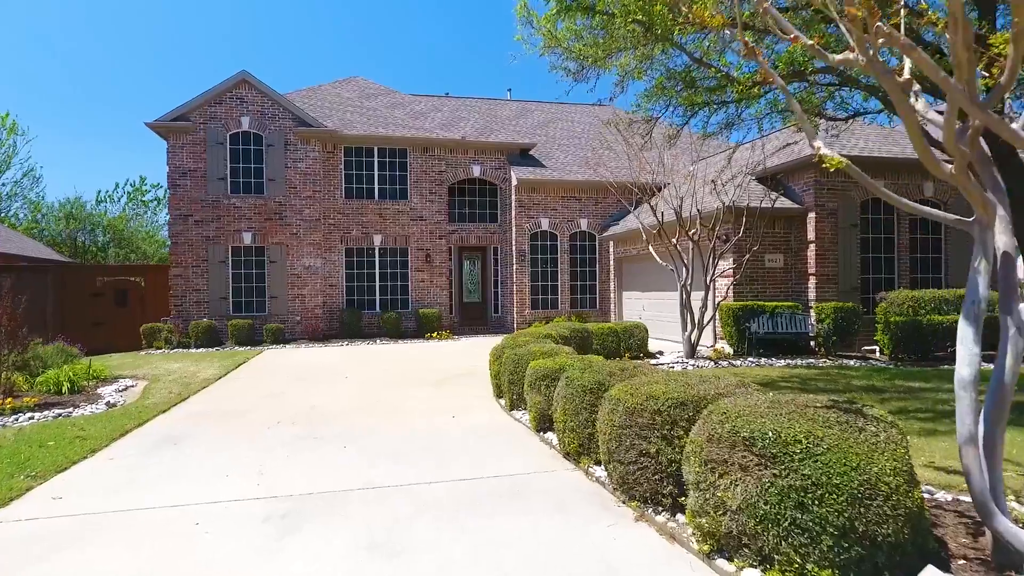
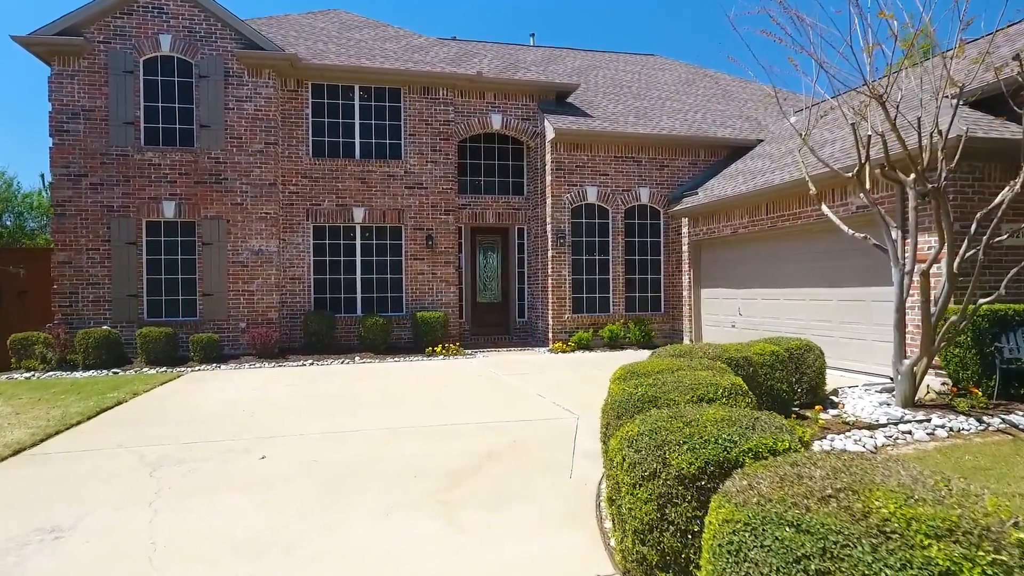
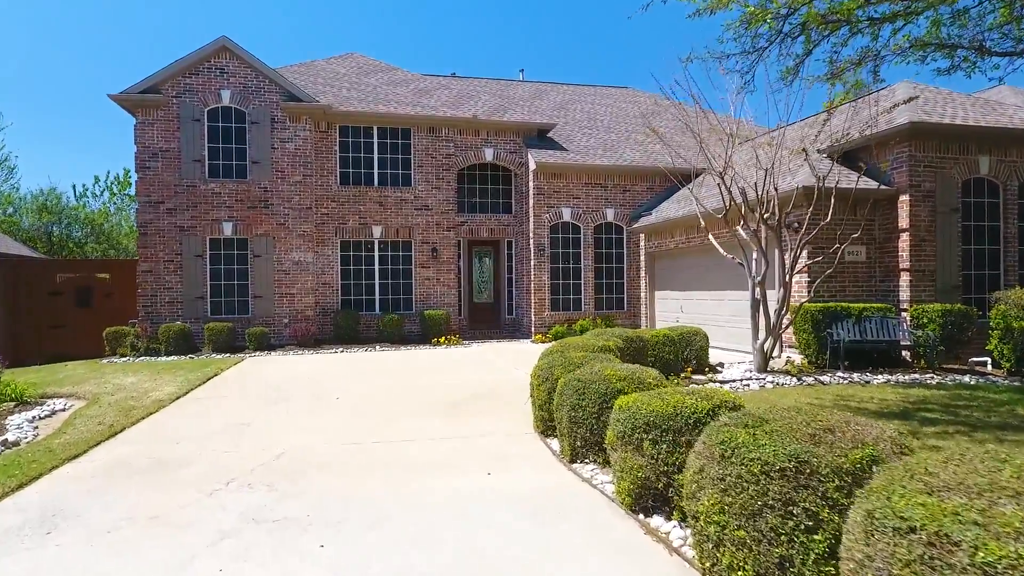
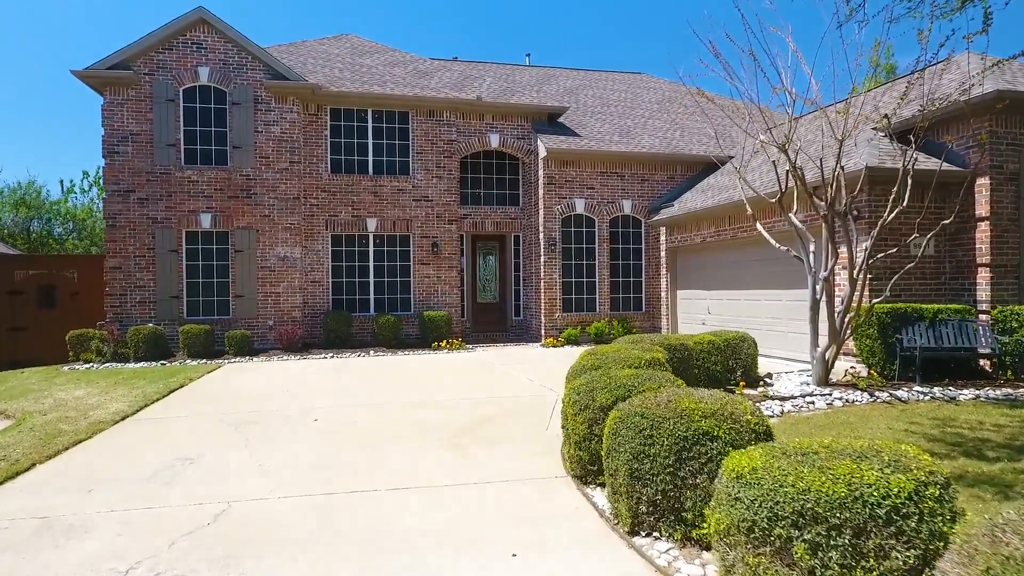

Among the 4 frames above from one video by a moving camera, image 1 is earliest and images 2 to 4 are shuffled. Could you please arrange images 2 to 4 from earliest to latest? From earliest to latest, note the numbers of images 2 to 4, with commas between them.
3, 4, 2
